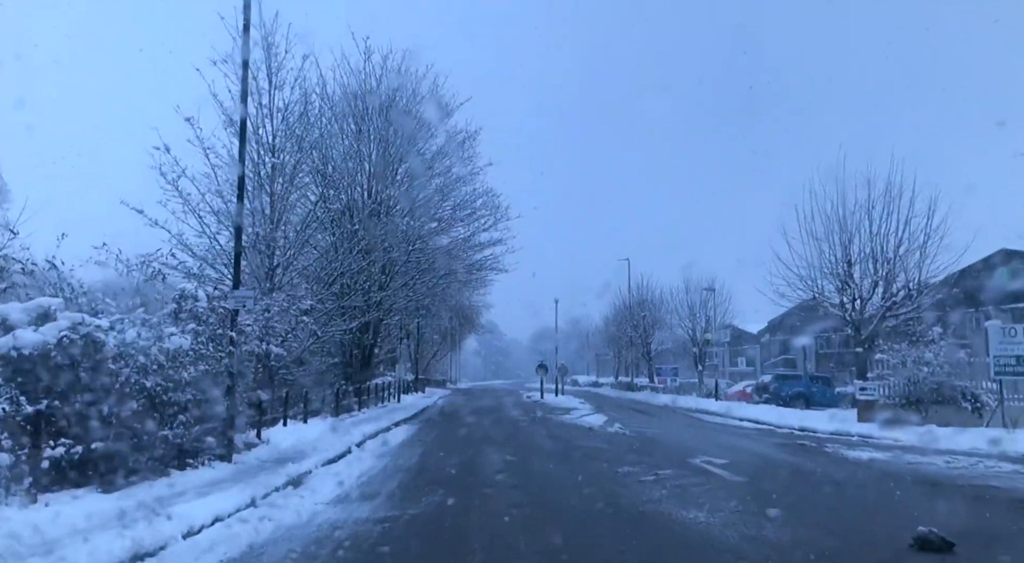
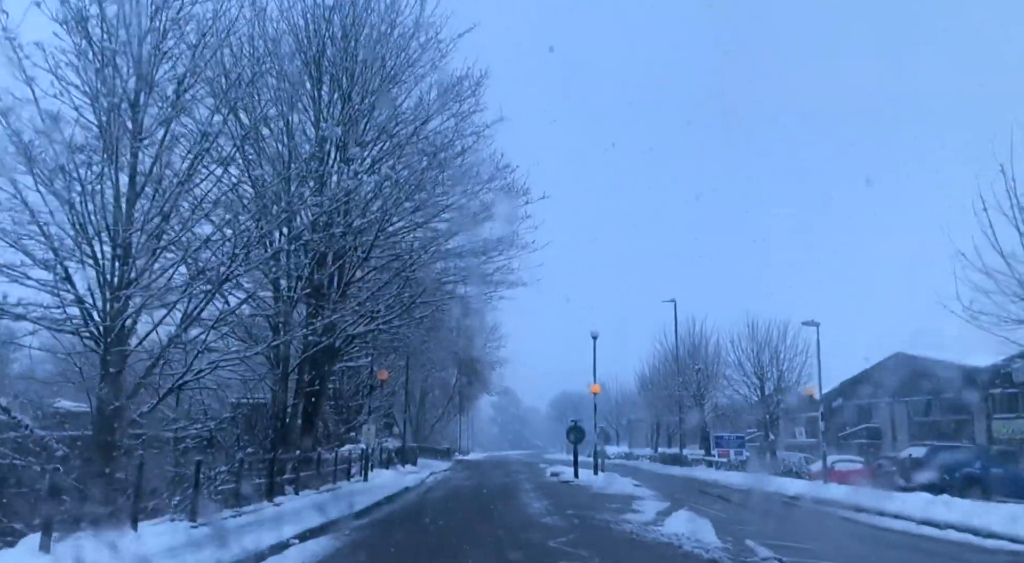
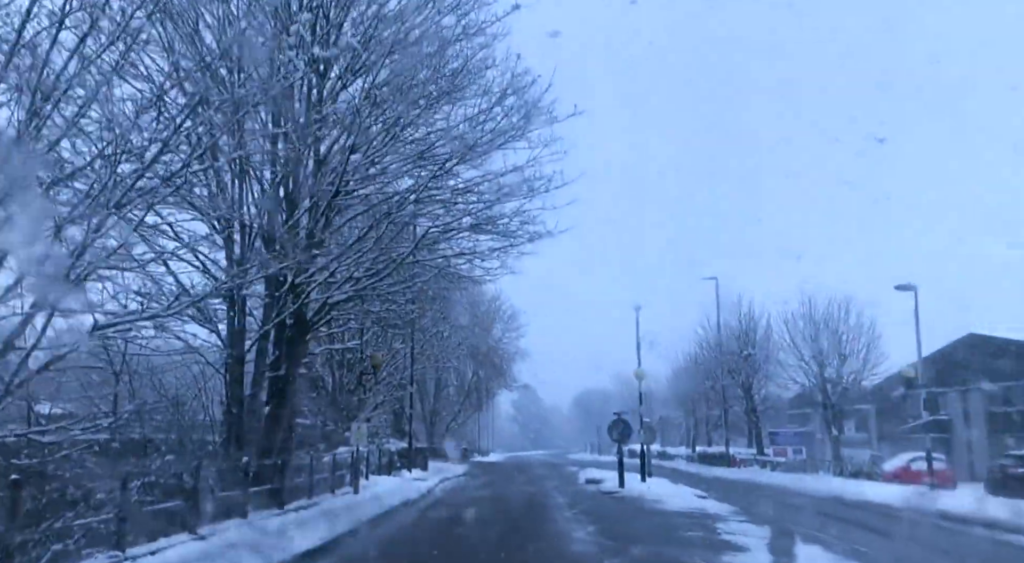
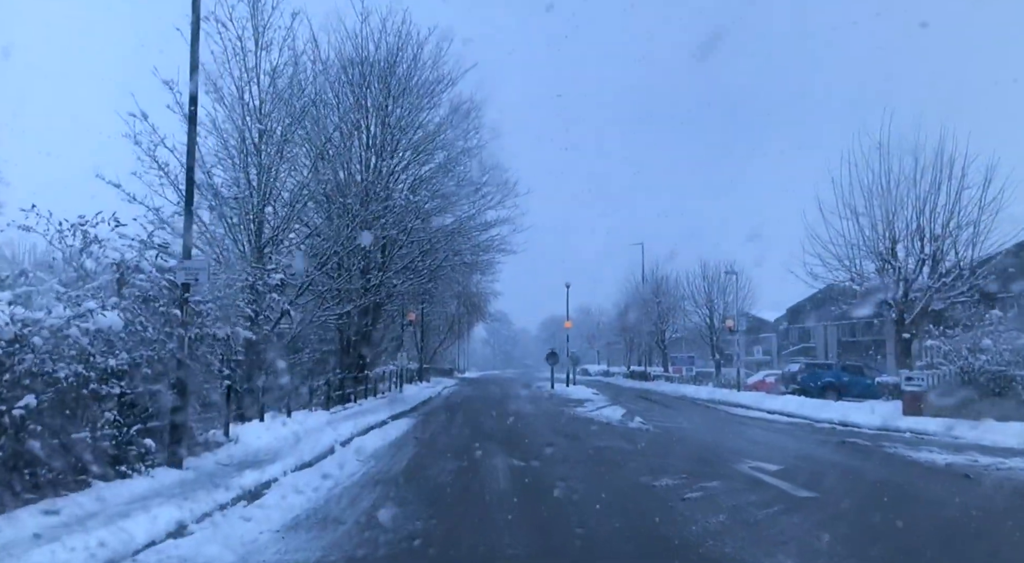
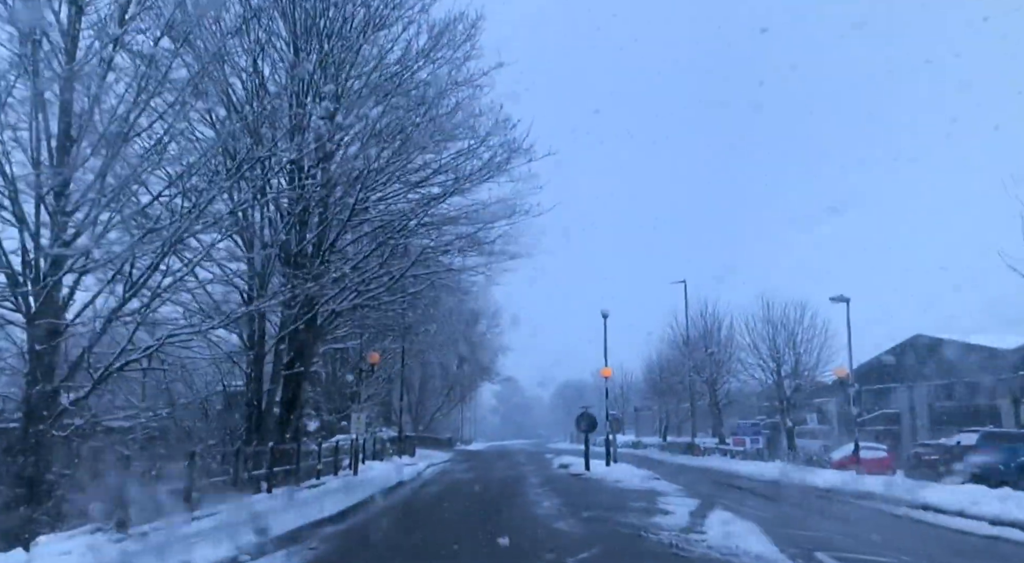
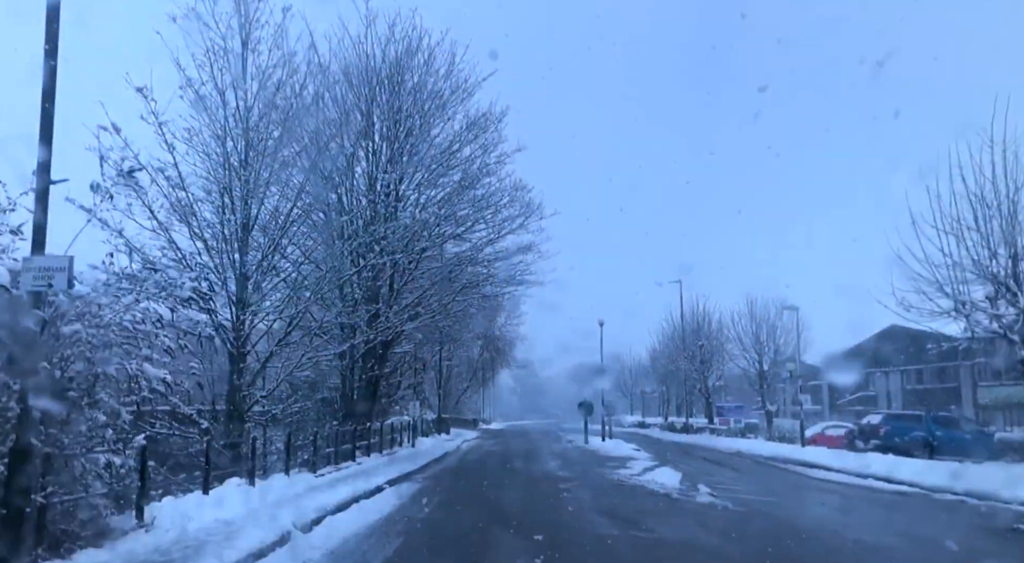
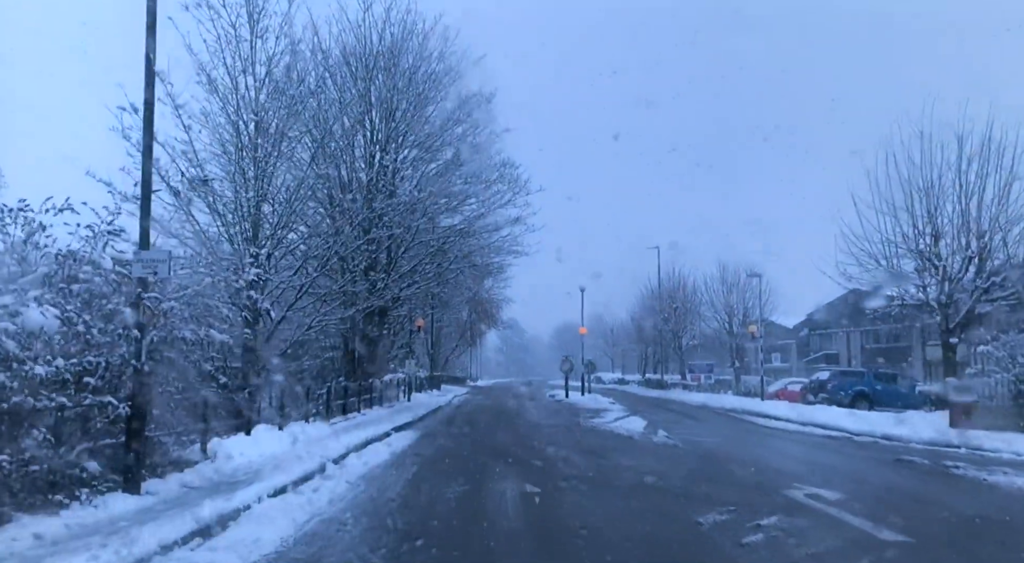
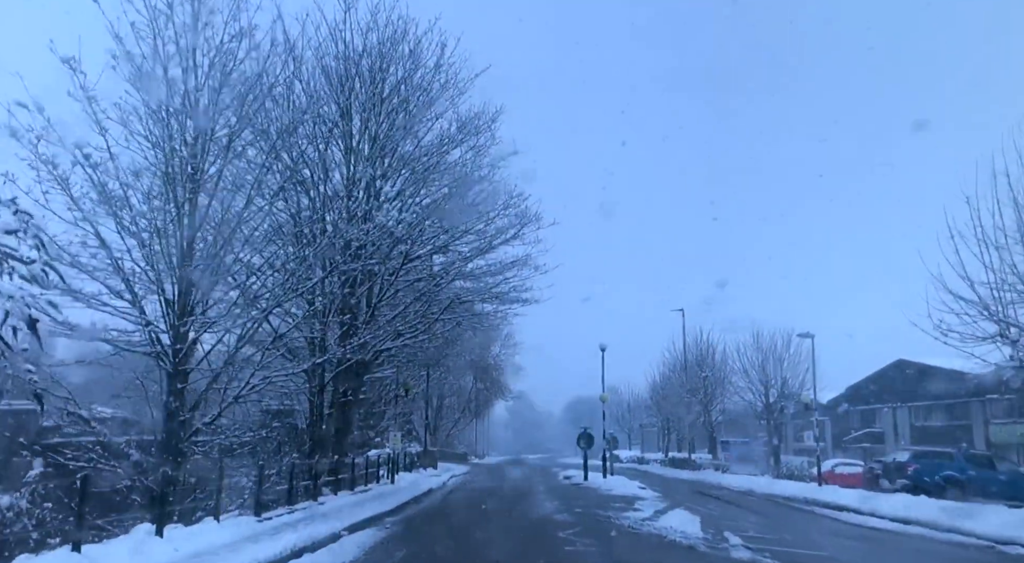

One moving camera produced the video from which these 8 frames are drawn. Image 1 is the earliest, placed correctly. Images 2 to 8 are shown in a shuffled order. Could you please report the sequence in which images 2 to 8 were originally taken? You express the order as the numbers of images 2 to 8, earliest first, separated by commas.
4, 7, 6, 8, 2, 5, 3
